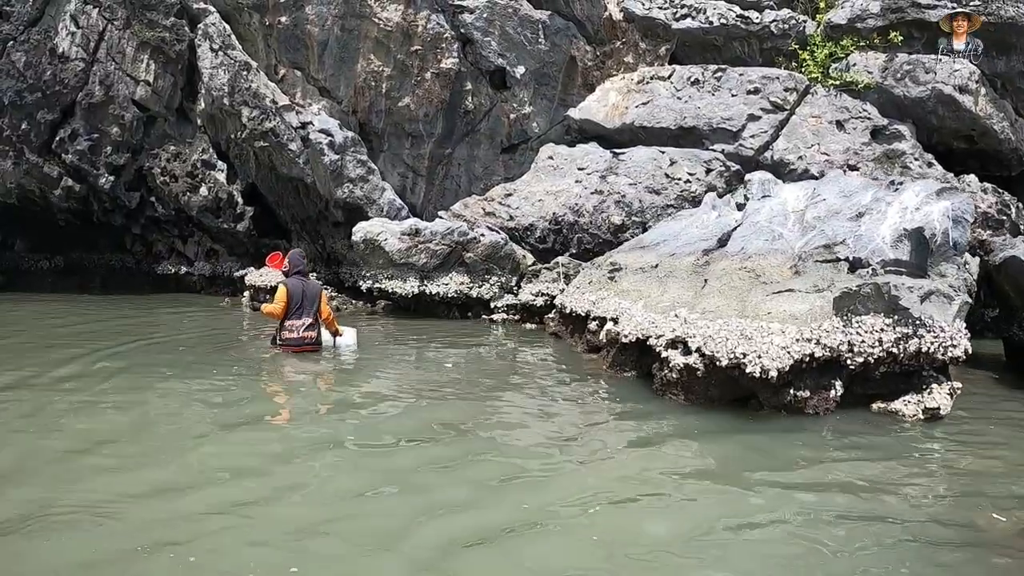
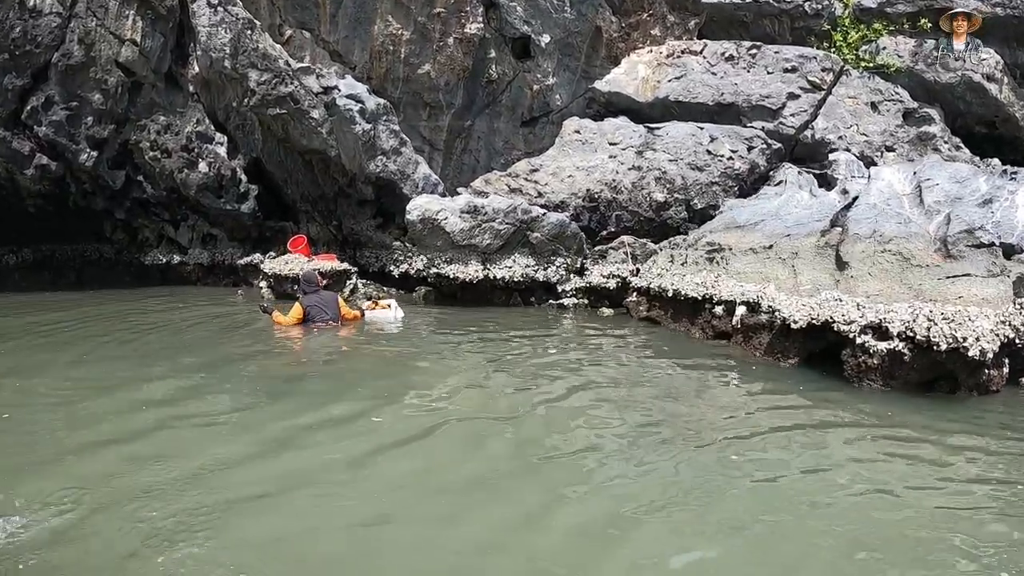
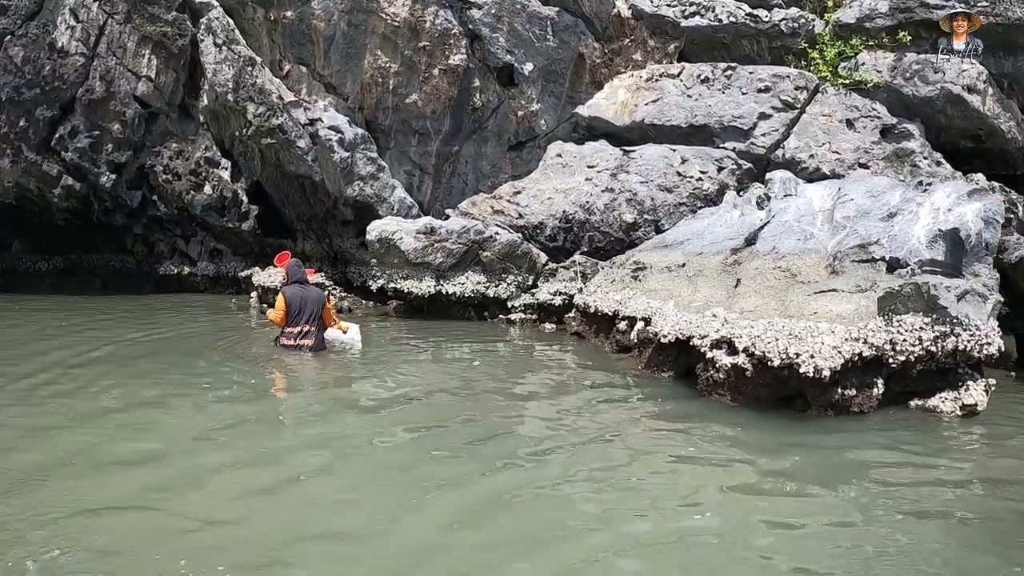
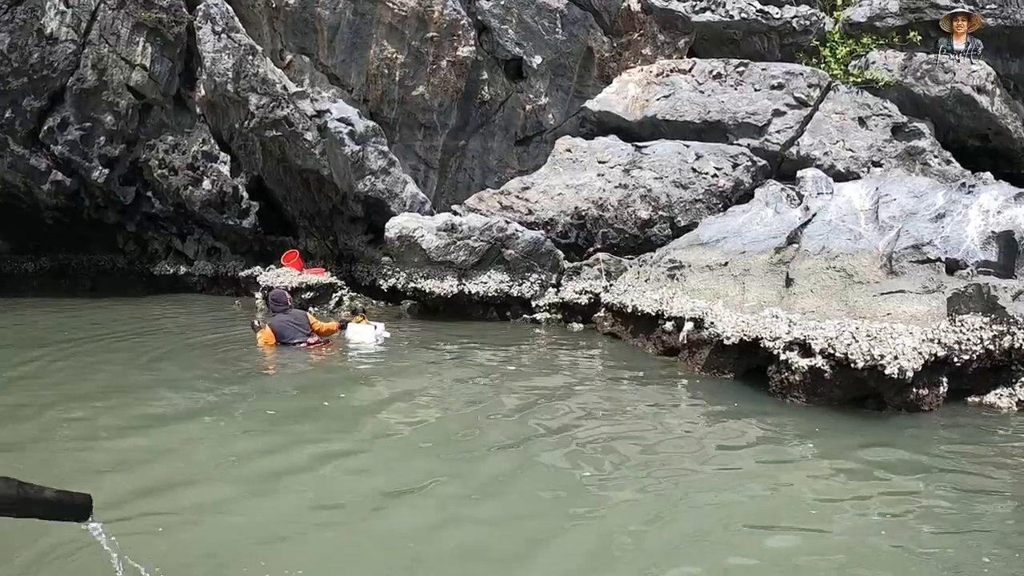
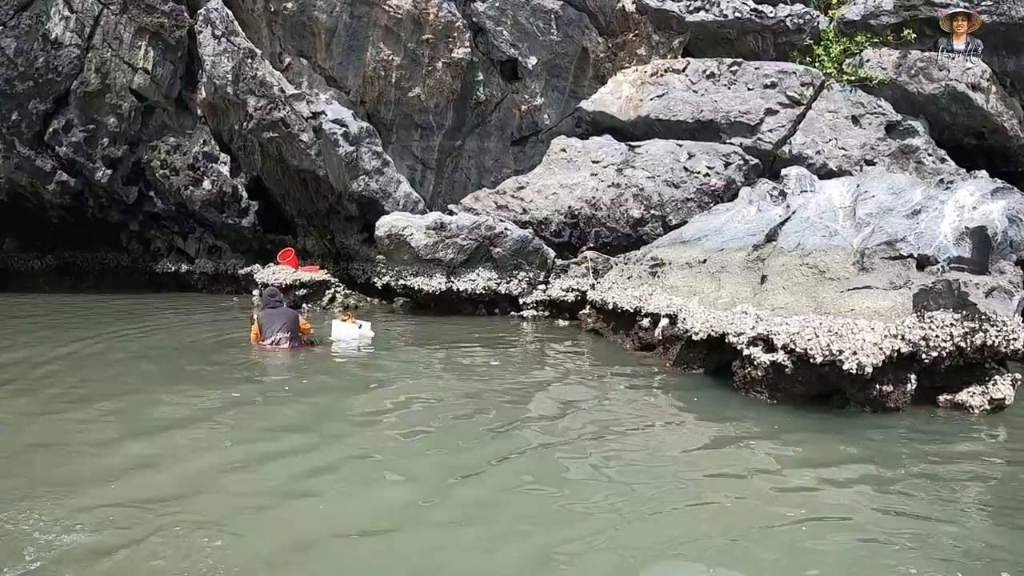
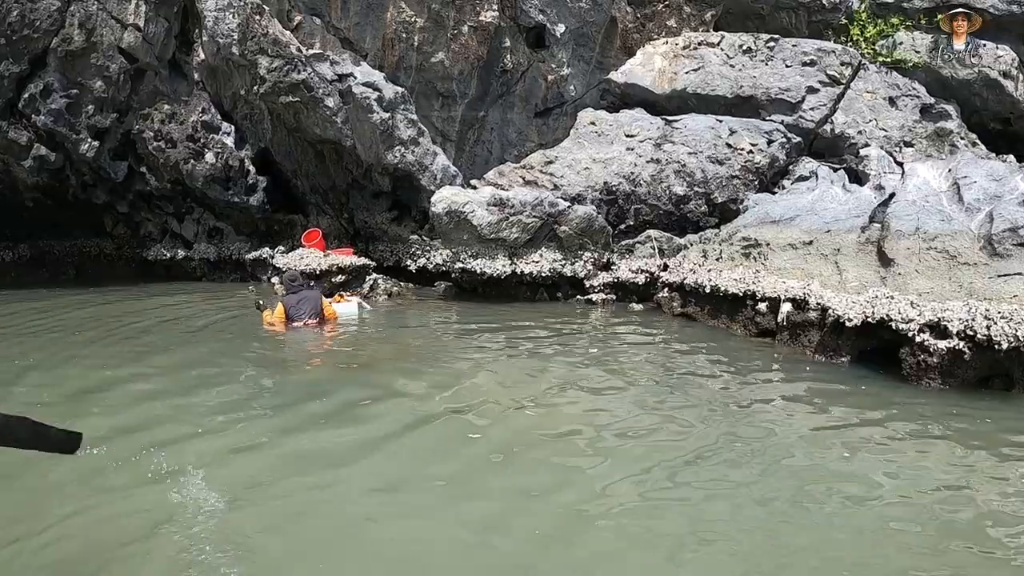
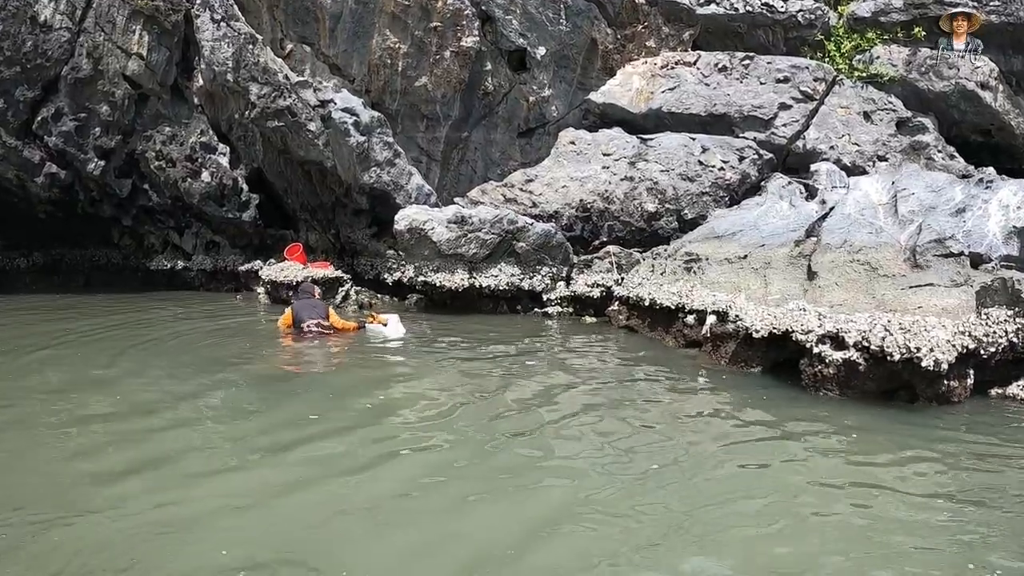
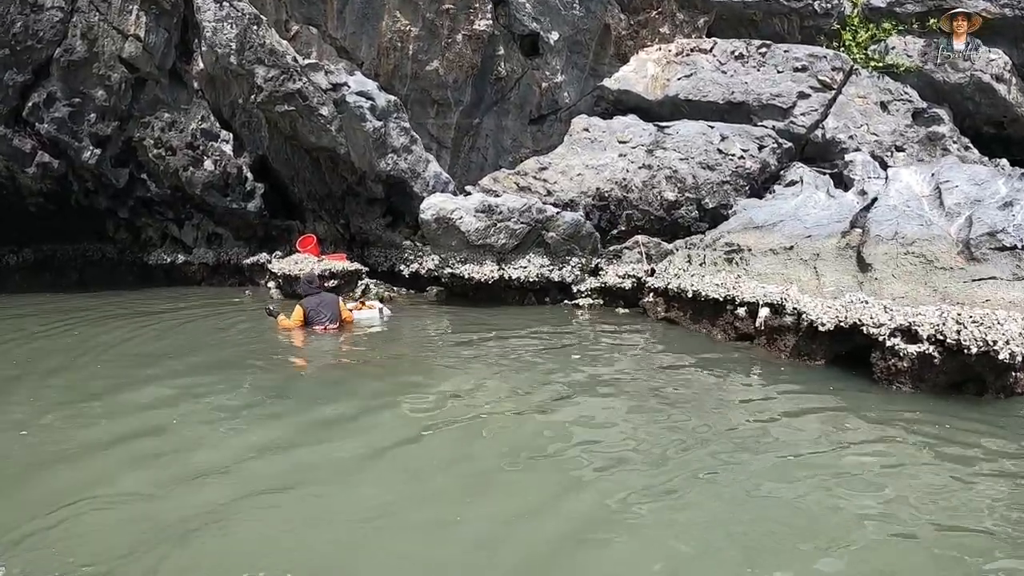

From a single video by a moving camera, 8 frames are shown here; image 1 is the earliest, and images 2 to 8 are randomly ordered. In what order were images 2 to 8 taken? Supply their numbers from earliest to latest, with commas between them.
3, 5, 4, 7, 2, 8, 6
